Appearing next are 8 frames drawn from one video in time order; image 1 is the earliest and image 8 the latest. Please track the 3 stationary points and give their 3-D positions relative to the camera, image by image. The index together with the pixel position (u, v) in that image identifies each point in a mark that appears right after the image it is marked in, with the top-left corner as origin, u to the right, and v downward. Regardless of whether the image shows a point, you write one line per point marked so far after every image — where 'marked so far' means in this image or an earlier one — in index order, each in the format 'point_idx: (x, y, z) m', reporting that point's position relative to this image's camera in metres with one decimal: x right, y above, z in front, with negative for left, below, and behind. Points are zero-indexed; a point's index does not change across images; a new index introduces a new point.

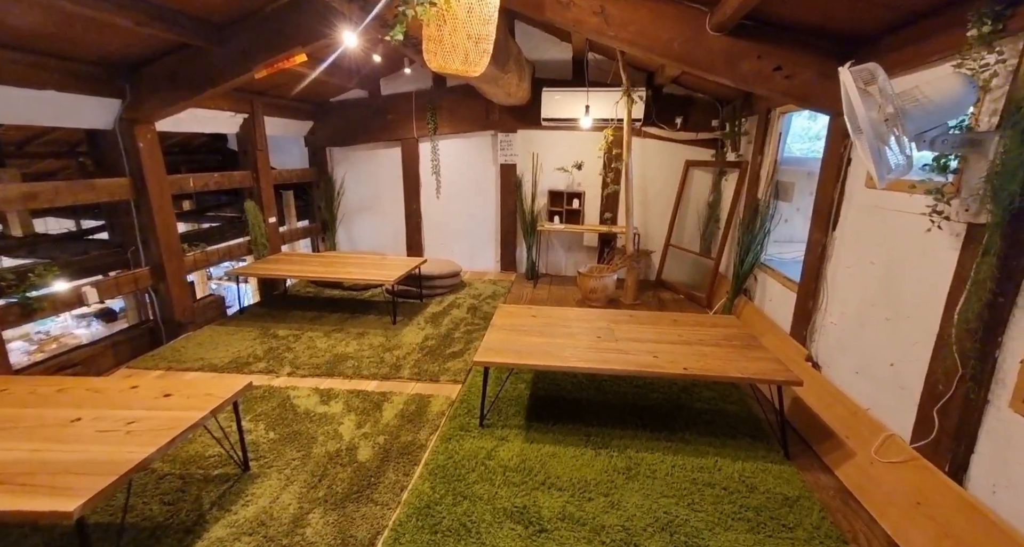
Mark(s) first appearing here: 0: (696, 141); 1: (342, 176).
0: (+1.9, +1.4, +4.4) m
1: (-2.1, +1.2, +5.2) m
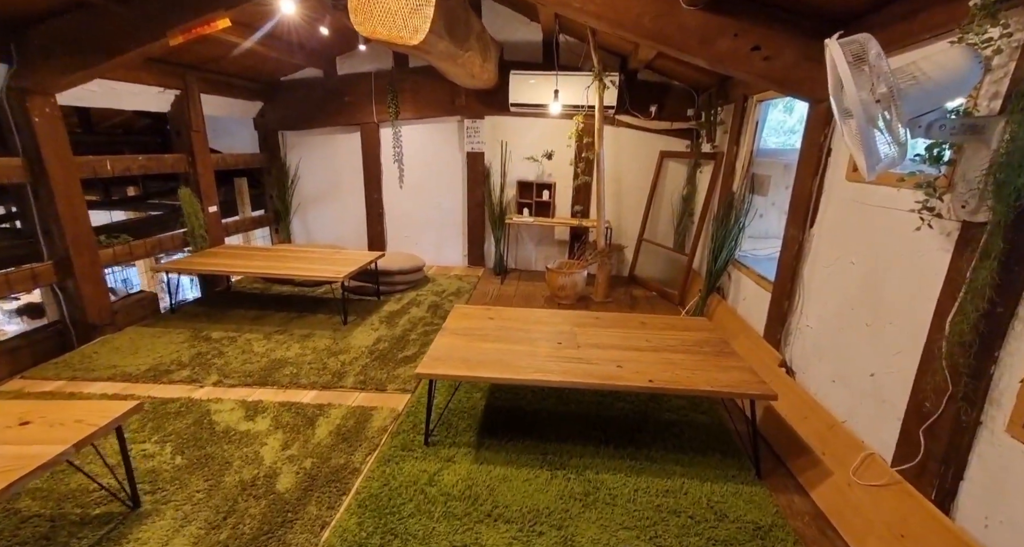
0: (+1.6, +1.4, +4.2) m
1: (-2.5, +1.3, +4.8) m
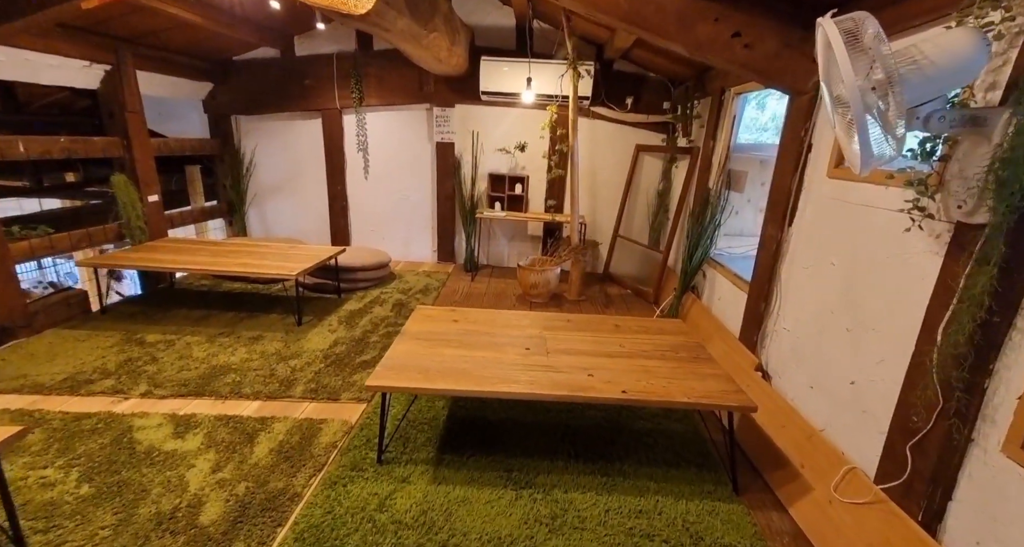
0: (+1.3, +1.5, +4.1) m
1: (-2.8, +1.3, +4.5) m
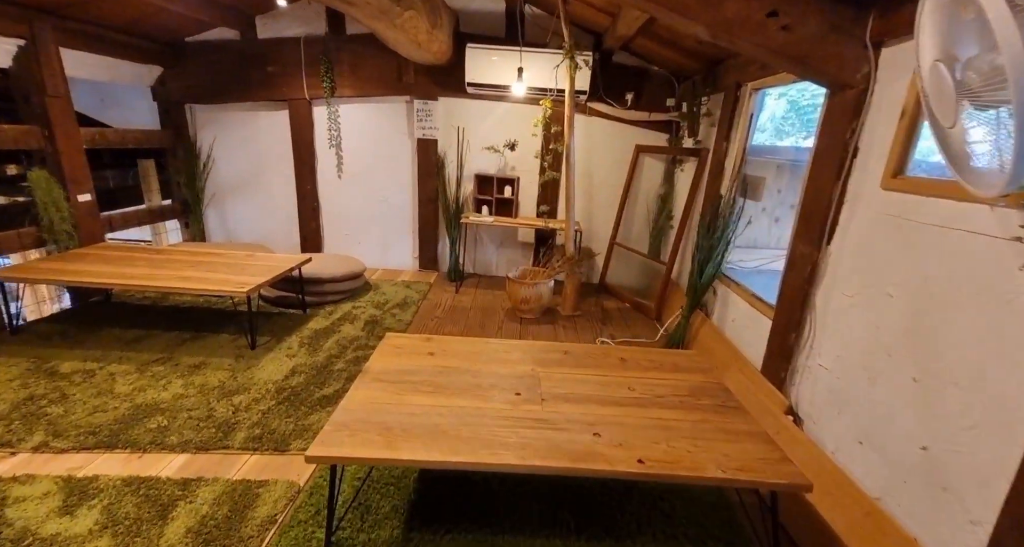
0: (+1.2, +1.4, +3.8) m
1: (-2.9, +1.3, +4.0) m
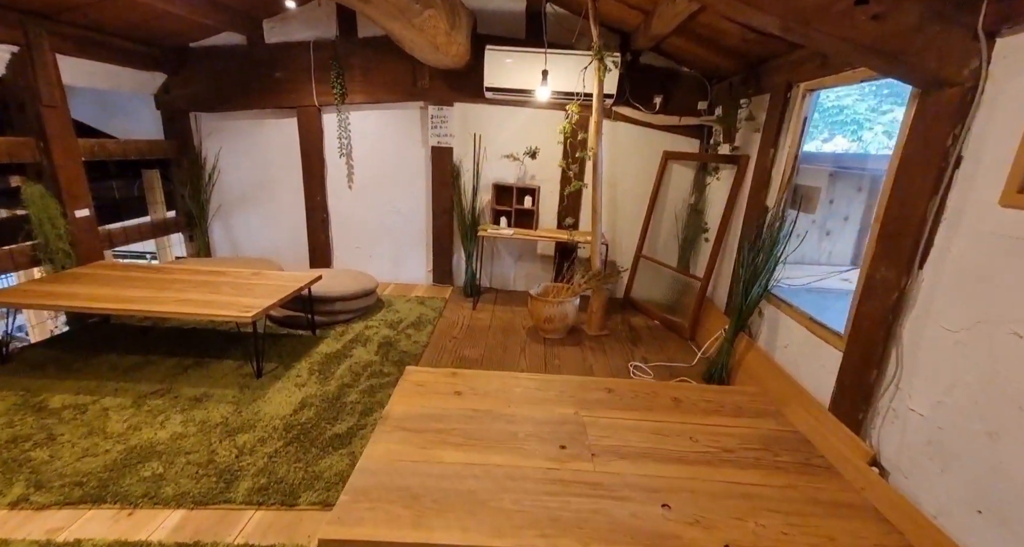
0: (+1.4, +1.2, +3.5) m
1: (-2.7, +1.1, +3.9) m
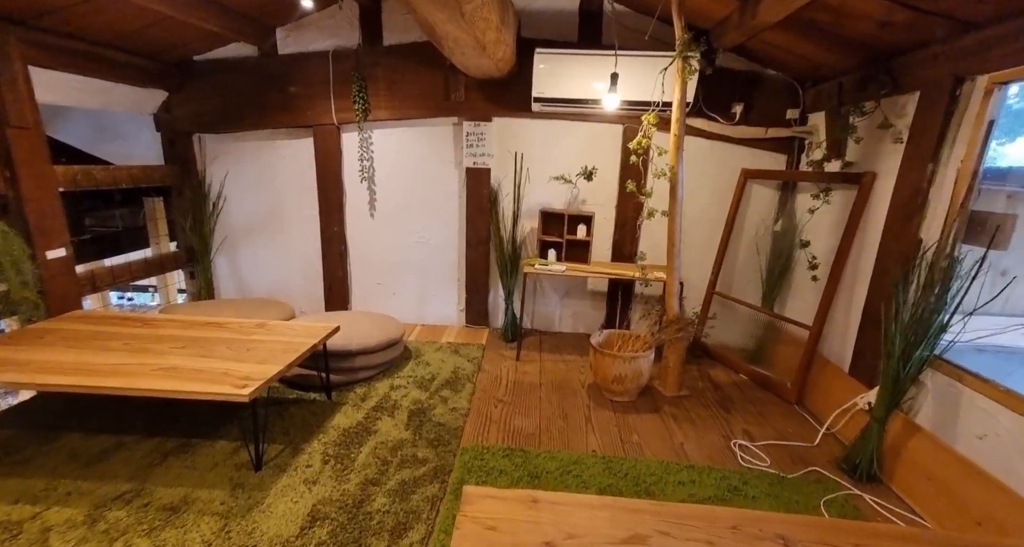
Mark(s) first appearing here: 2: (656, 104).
0: (+1.8, +0.9, +2.9) m
1: (-2.4, +0.8, +3.4) m
2: (+0.9, +1.1, +2.7) m
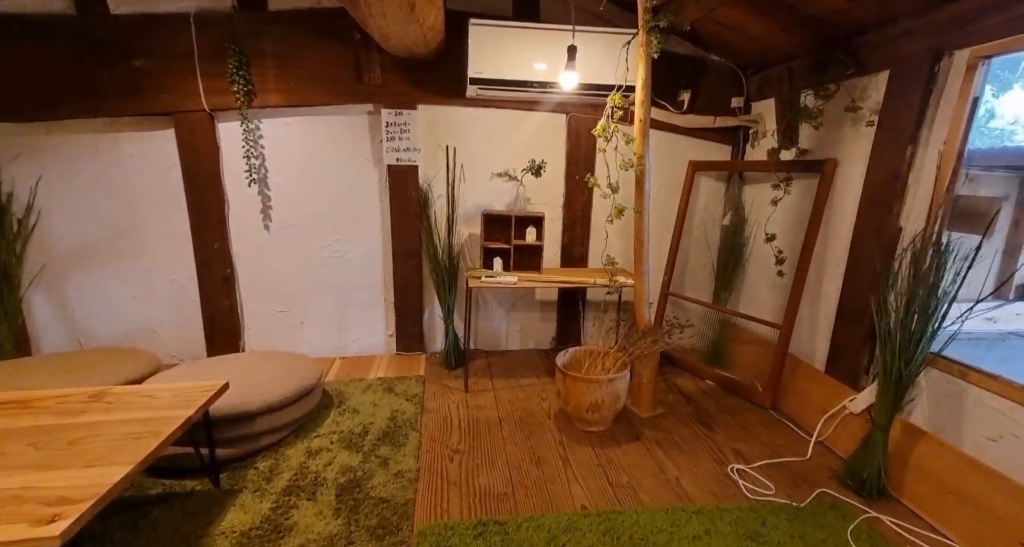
0: (+1.3, +1.0, +2.8) m
1: (-2.8, +0.5, +2.5) m
2: (+0.5, +1.1, +2.4) m
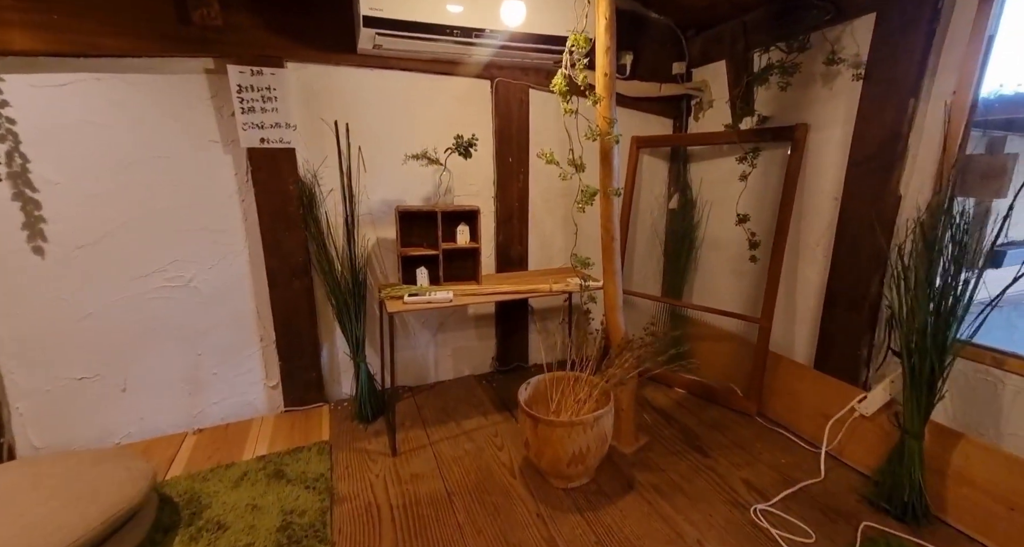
0: (+0.8, +1.0, +2.4) m
1: (-3.1, +0.2, +1.2) m
2: (+0.1, +1.0, +1.9) m
